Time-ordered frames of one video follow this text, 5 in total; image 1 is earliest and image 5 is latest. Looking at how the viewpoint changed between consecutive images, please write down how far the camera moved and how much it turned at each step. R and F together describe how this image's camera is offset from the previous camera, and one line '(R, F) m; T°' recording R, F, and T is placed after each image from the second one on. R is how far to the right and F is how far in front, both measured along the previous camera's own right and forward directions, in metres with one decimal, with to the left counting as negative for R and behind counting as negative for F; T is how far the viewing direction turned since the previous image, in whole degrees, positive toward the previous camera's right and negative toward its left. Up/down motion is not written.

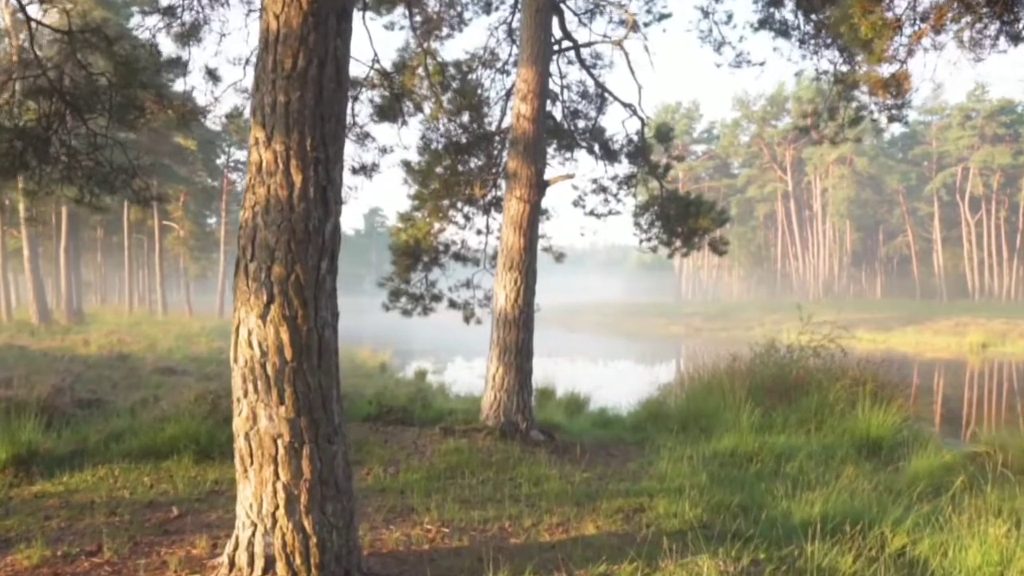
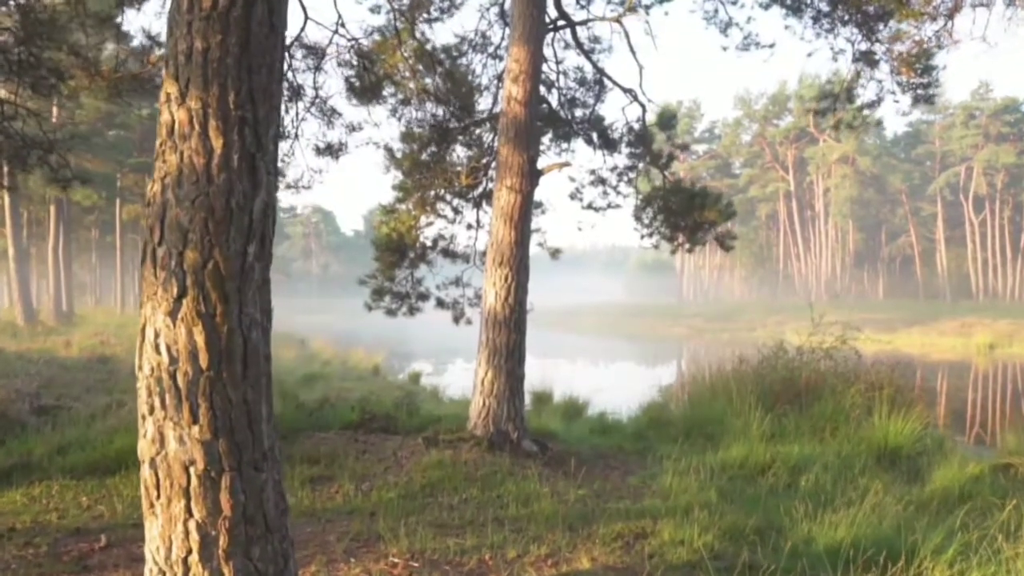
(+0.1, +0.6) m; 0°
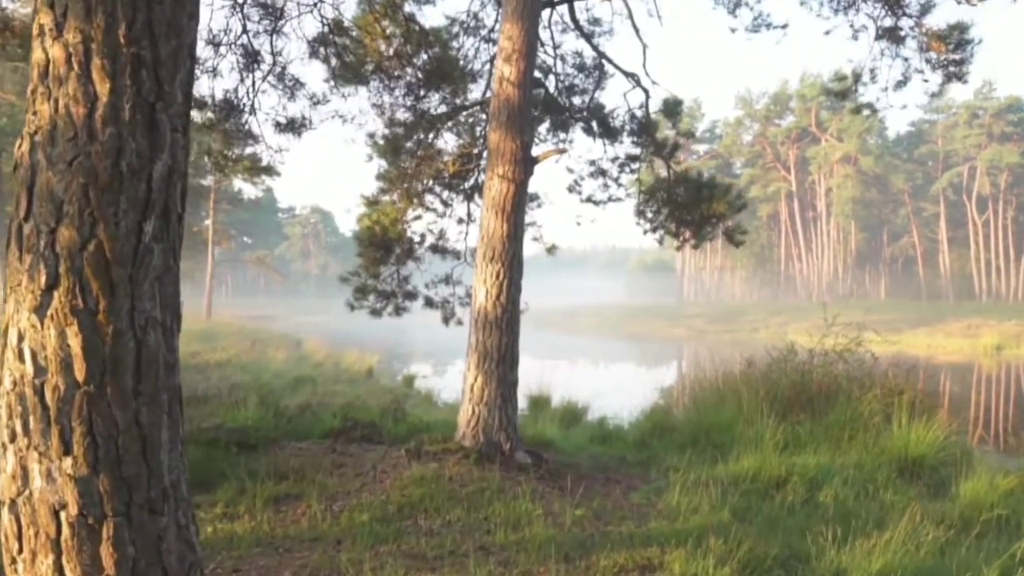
(+0.1, +0.6) m; 0°
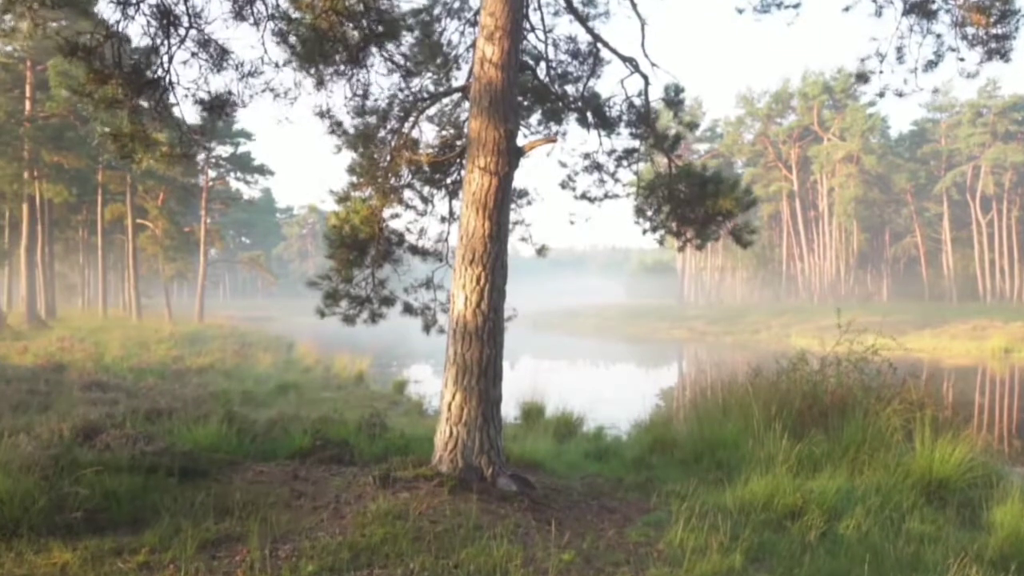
(+0.1, +0.7) m; 0°
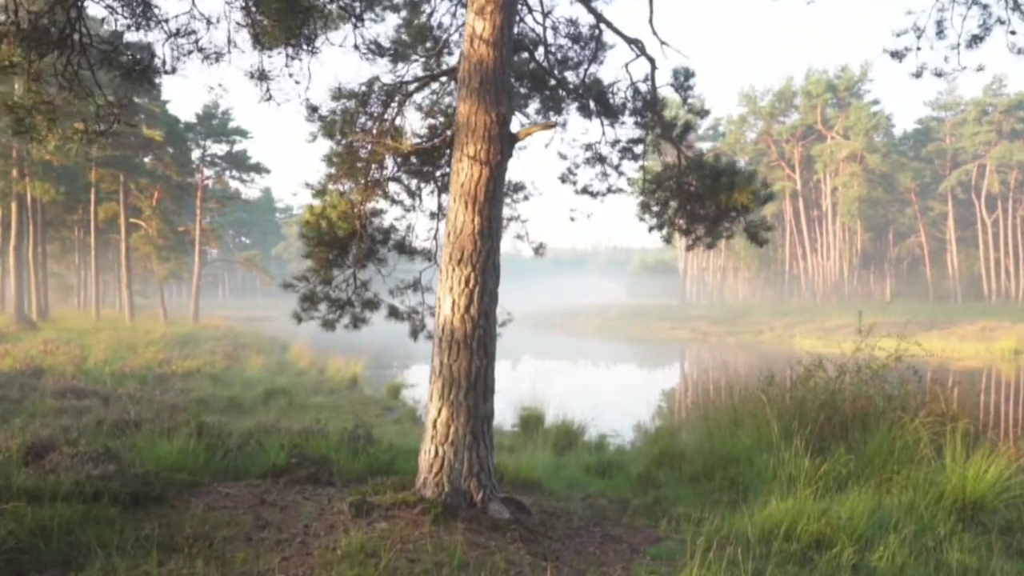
(+0.1, +0.6) m; 0°
